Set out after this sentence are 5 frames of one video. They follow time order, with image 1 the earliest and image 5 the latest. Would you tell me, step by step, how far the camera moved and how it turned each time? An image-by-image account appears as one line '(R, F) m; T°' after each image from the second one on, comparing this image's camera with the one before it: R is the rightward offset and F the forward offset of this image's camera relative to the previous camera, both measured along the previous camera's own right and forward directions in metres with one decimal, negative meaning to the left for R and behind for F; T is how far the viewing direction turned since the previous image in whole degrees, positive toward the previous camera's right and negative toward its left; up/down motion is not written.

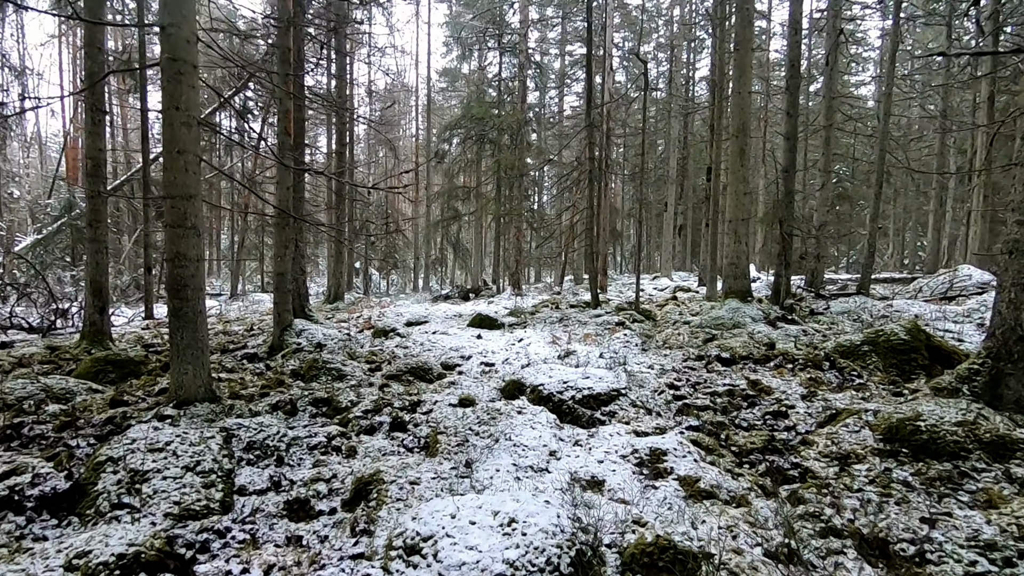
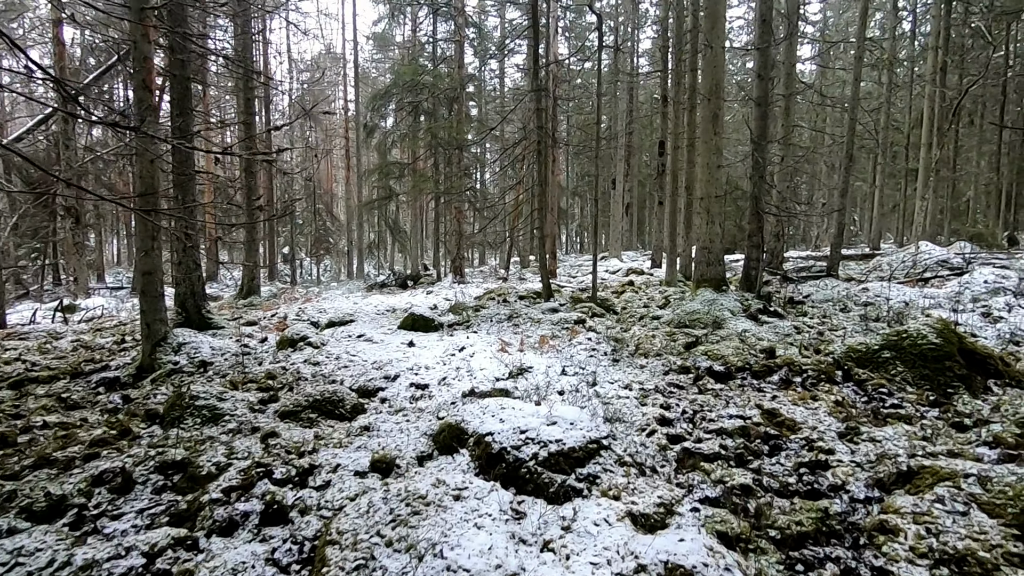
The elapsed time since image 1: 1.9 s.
(+0.1, +1.7) m; +6°
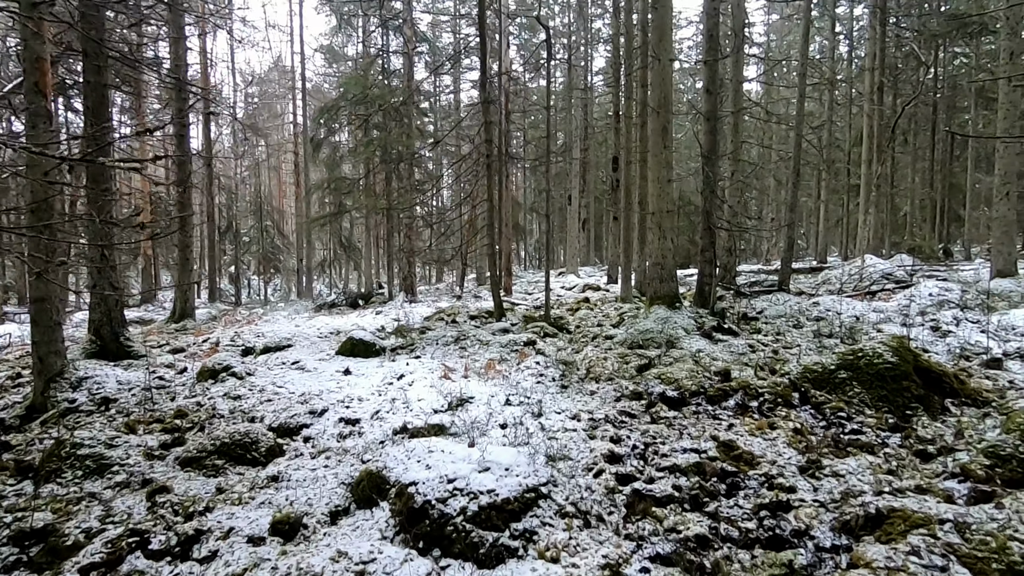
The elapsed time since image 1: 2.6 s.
(+0.2, +0.5) m; +4°
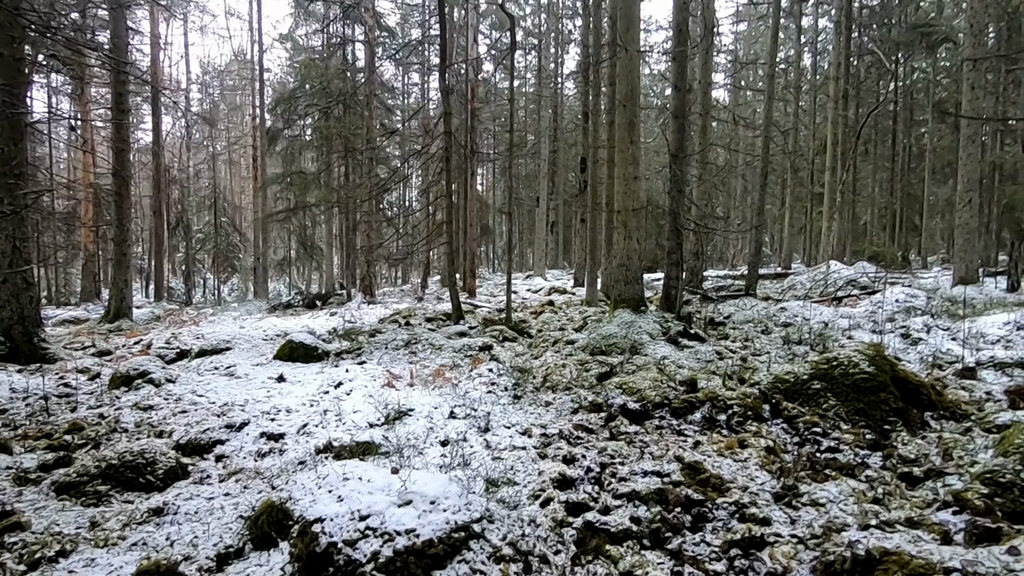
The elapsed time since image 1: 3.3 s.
(+0.2, +0.6) m; +3°
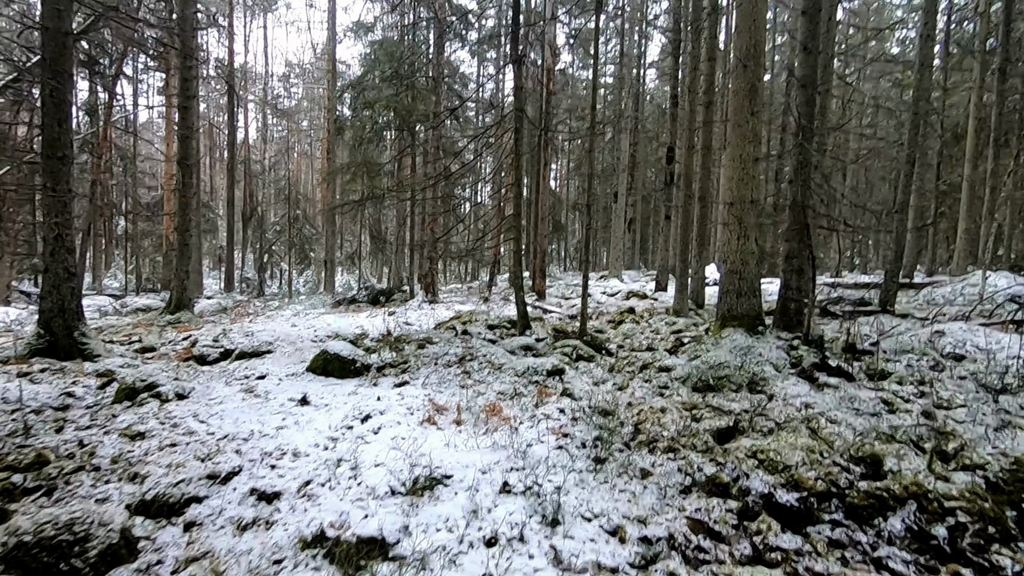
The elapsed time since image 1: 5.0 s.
(-0.1, +1.6) m; -7°
